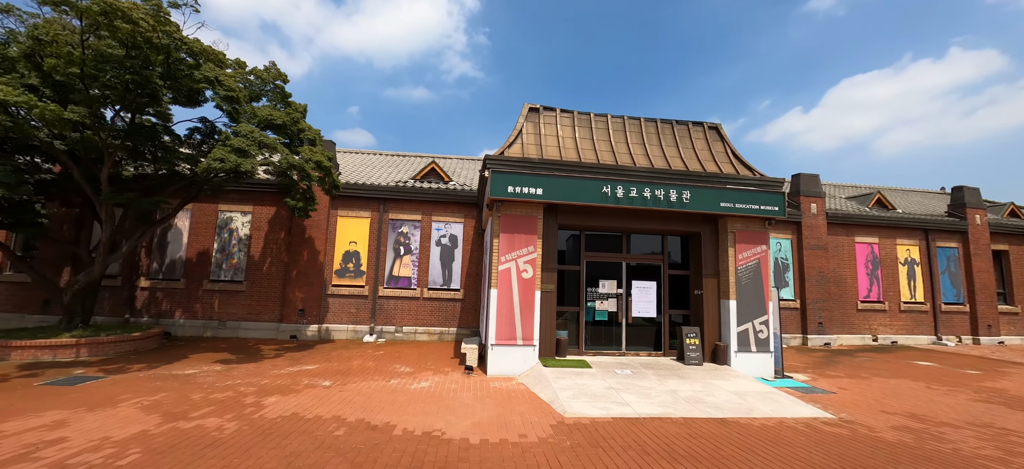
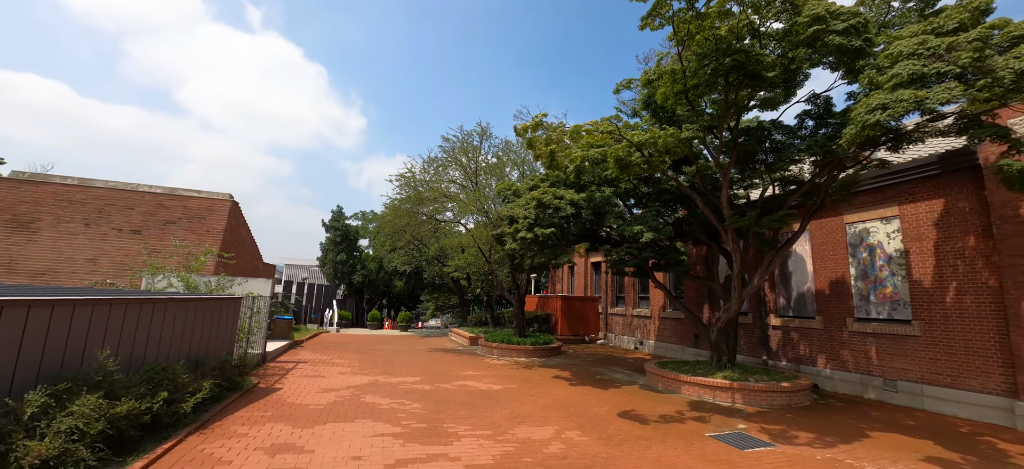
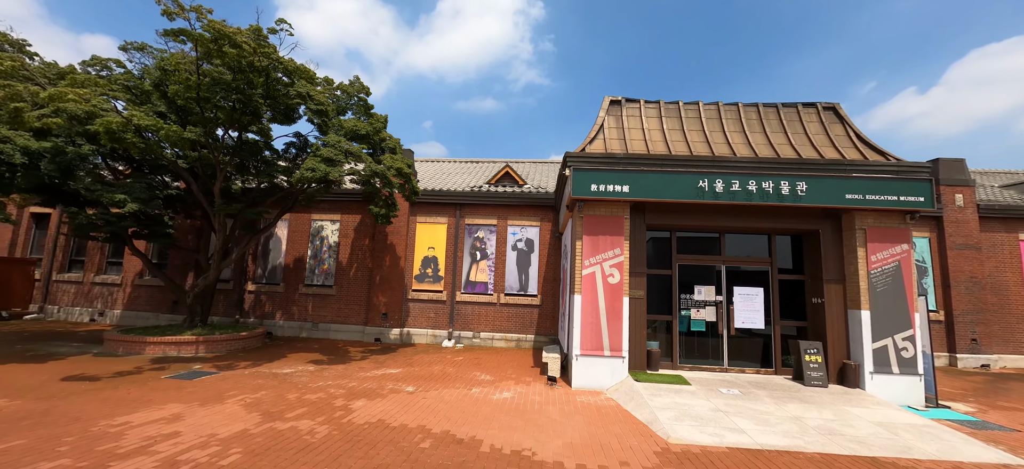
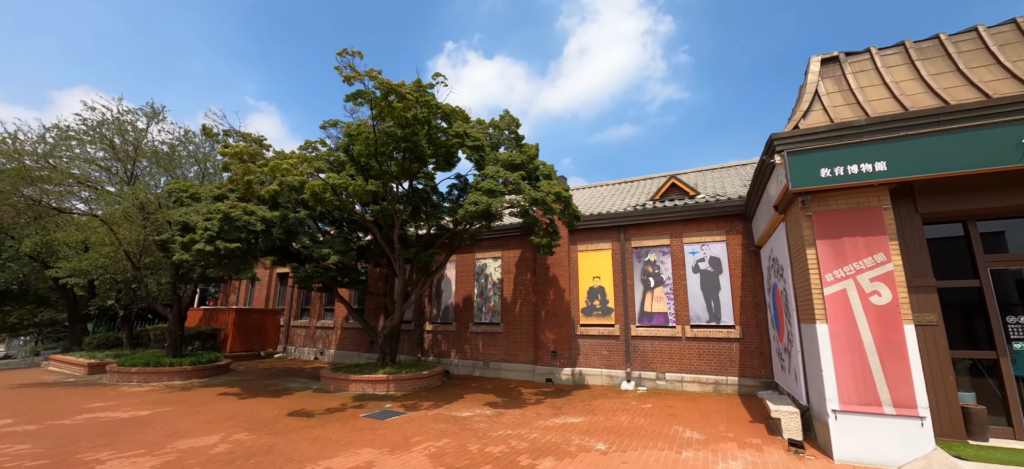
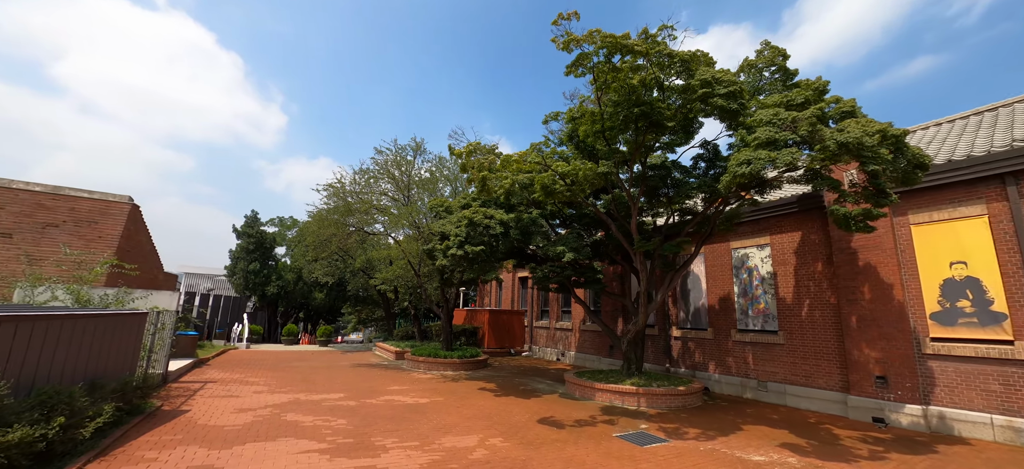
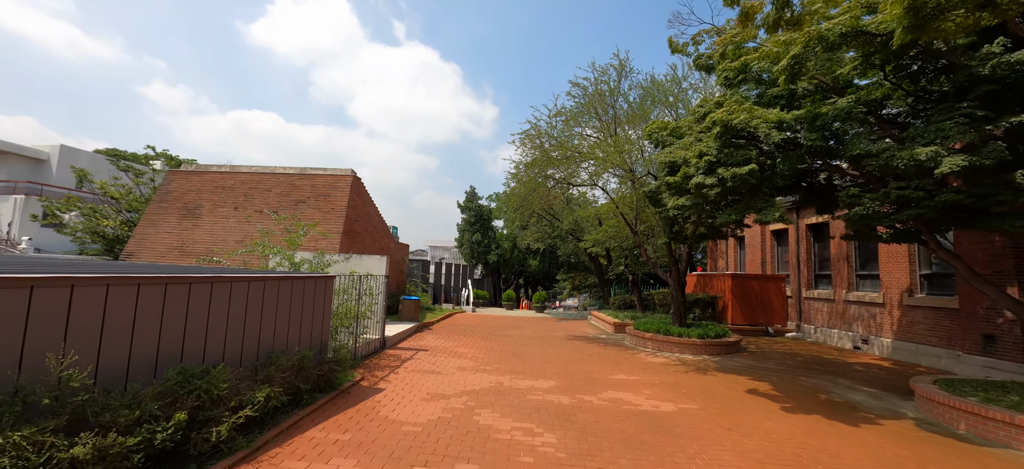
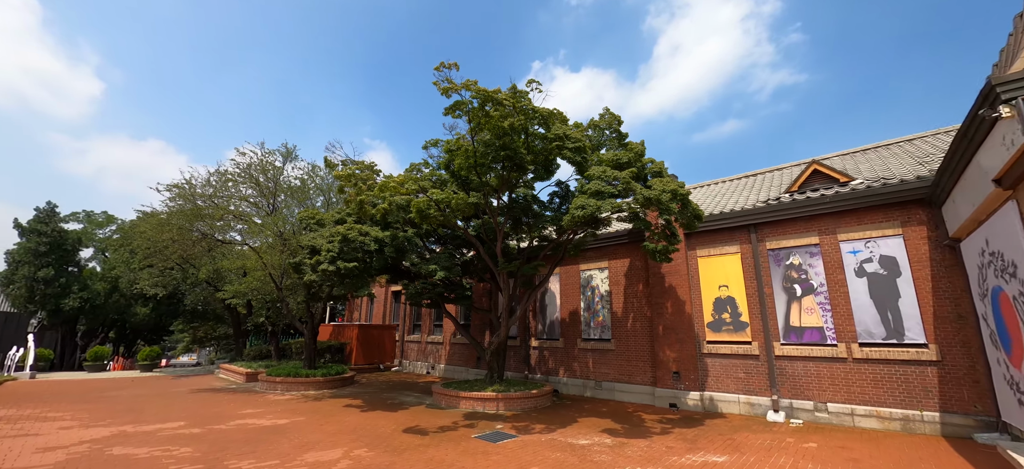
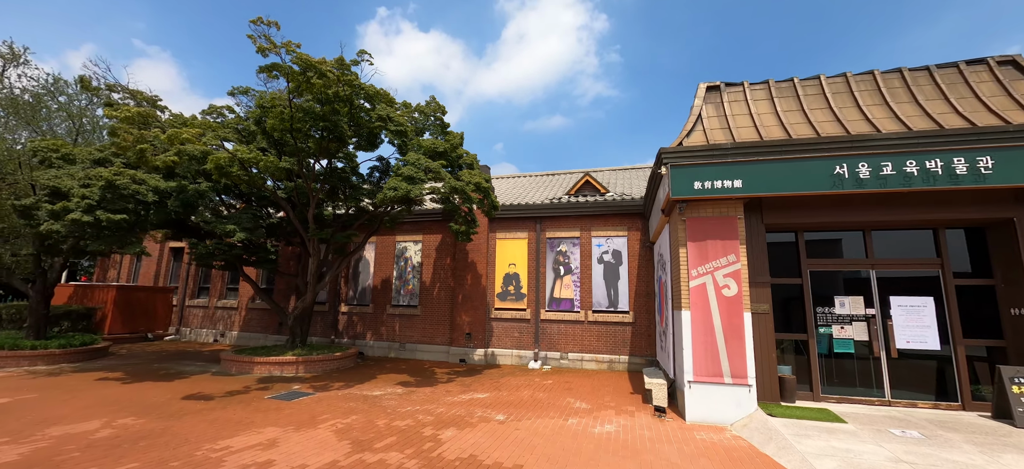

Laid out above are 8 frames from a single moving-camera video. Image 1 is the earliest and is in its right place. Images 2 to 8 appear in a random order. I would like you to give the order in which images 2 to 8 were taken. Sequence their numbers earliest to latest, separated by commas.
3, 8, 4, 7, 5, 2, 6
